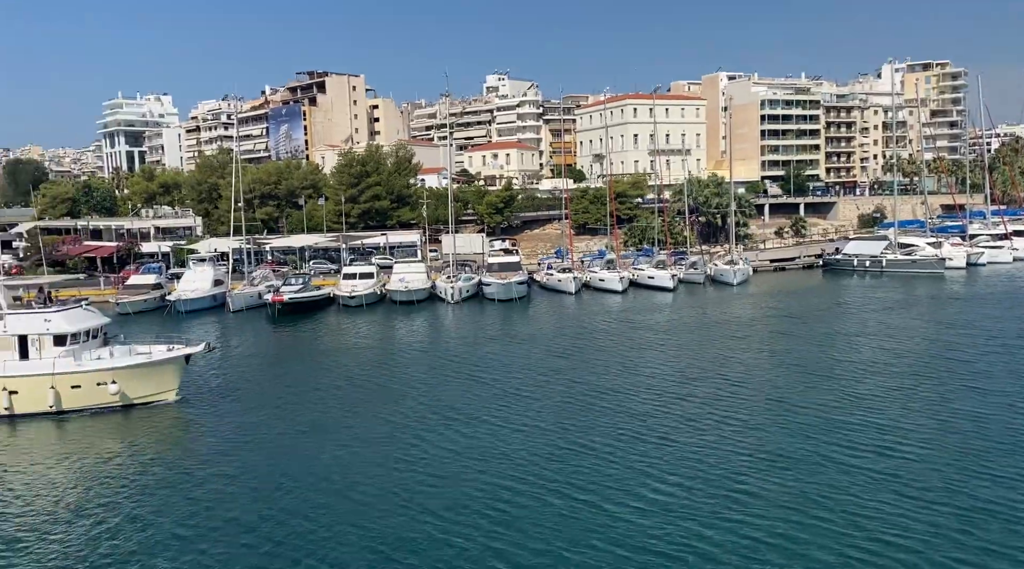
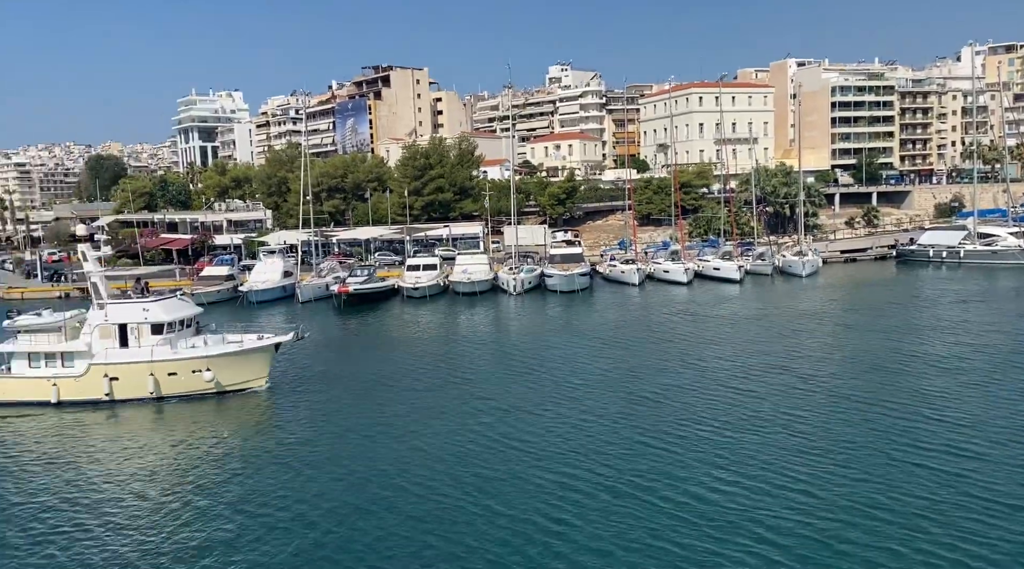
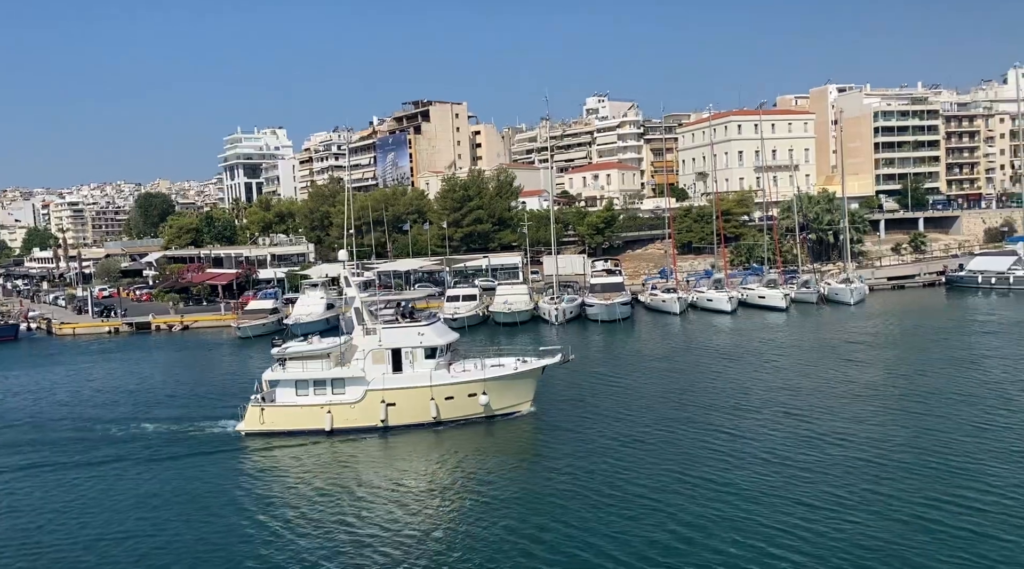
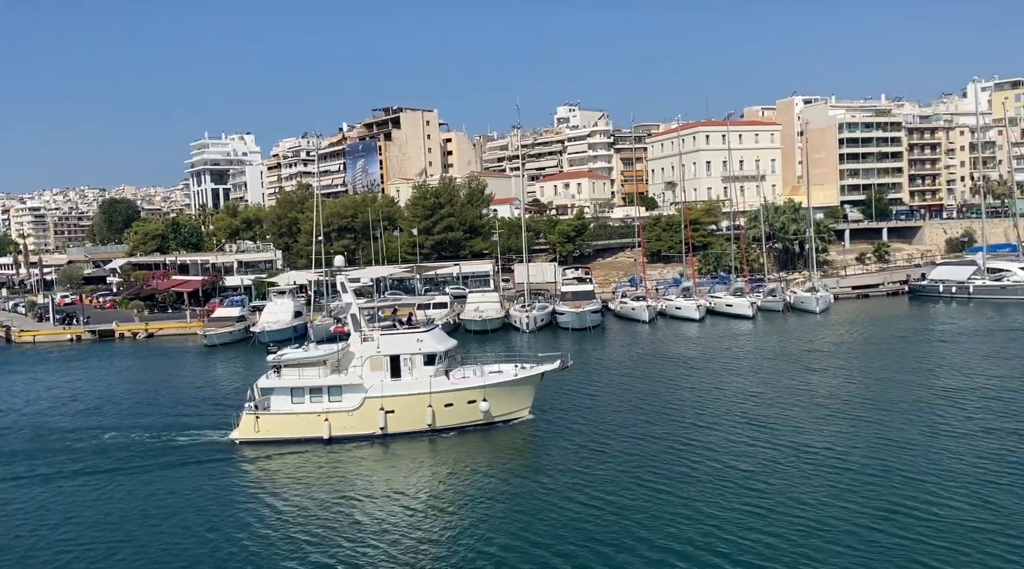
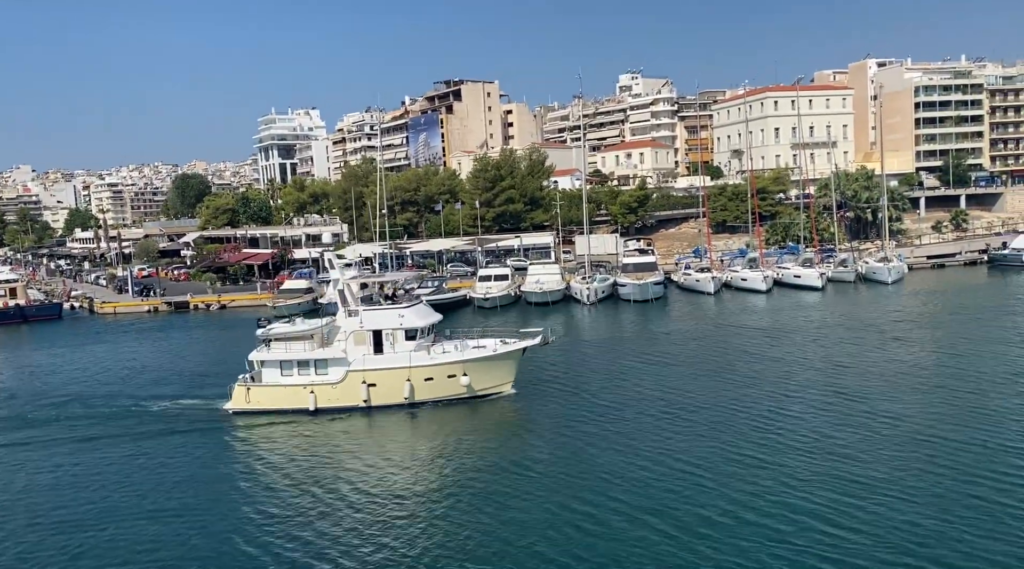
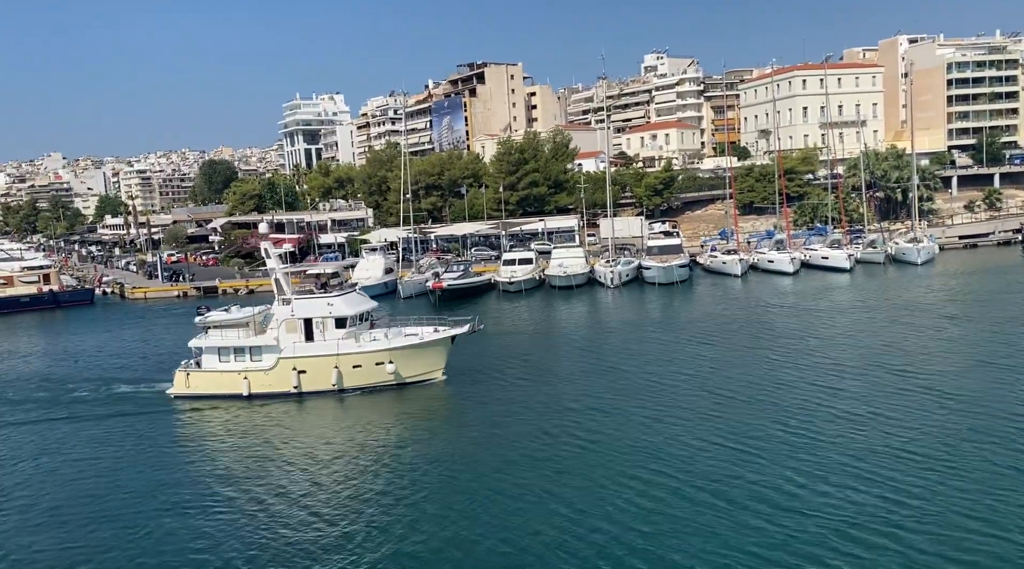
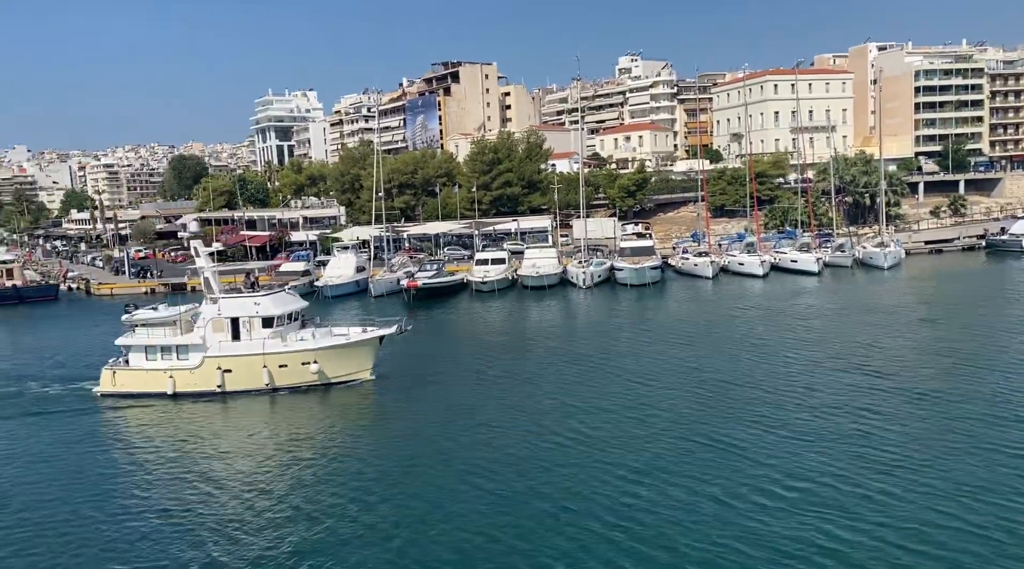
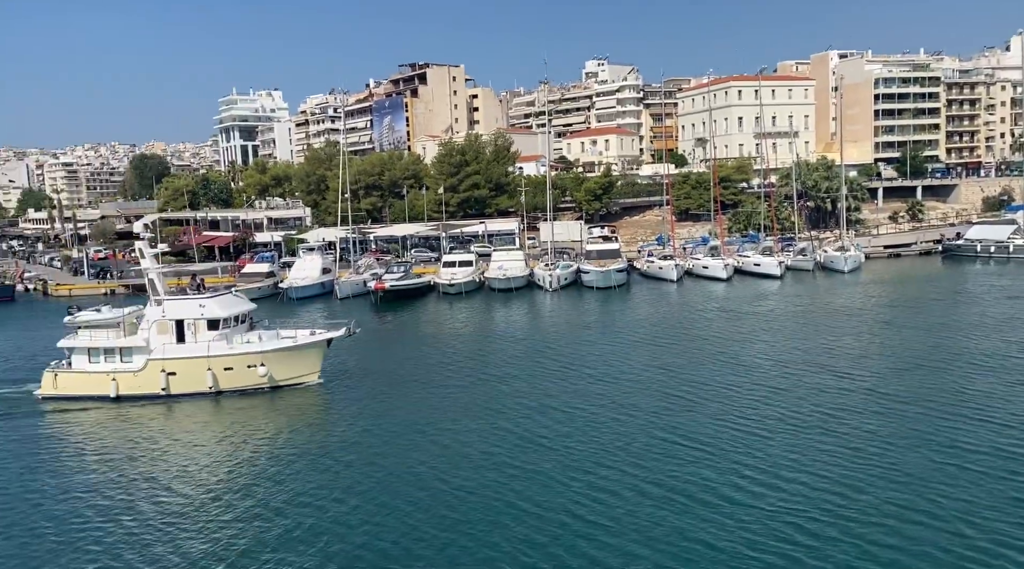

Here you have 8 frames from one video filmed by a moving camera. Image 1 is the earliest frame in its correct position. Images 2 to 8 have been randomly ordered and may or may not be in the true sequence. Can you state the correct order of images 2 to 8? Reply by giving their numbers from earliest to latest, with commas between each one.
2, 8, 7, 6, 5, 3, 4
